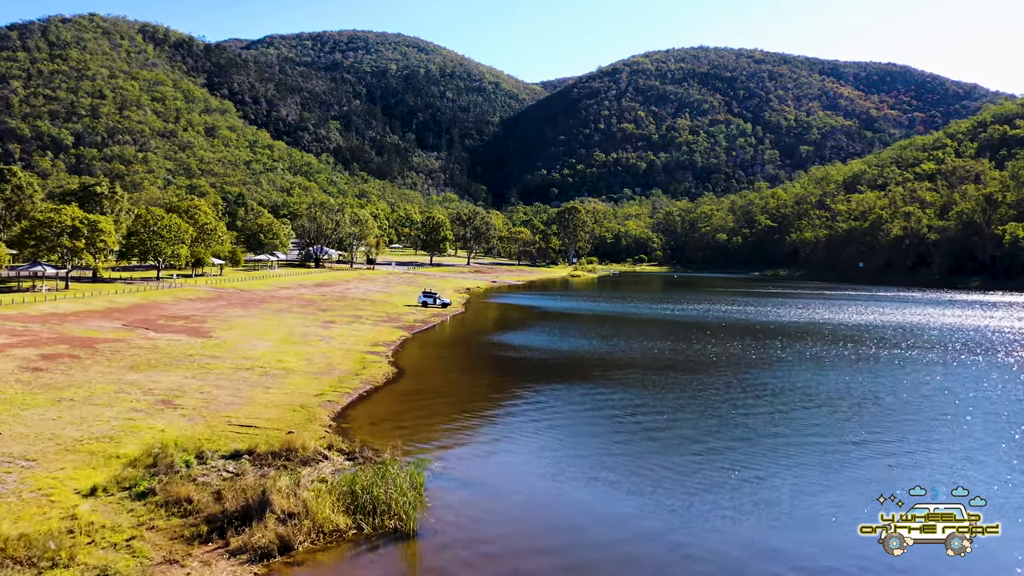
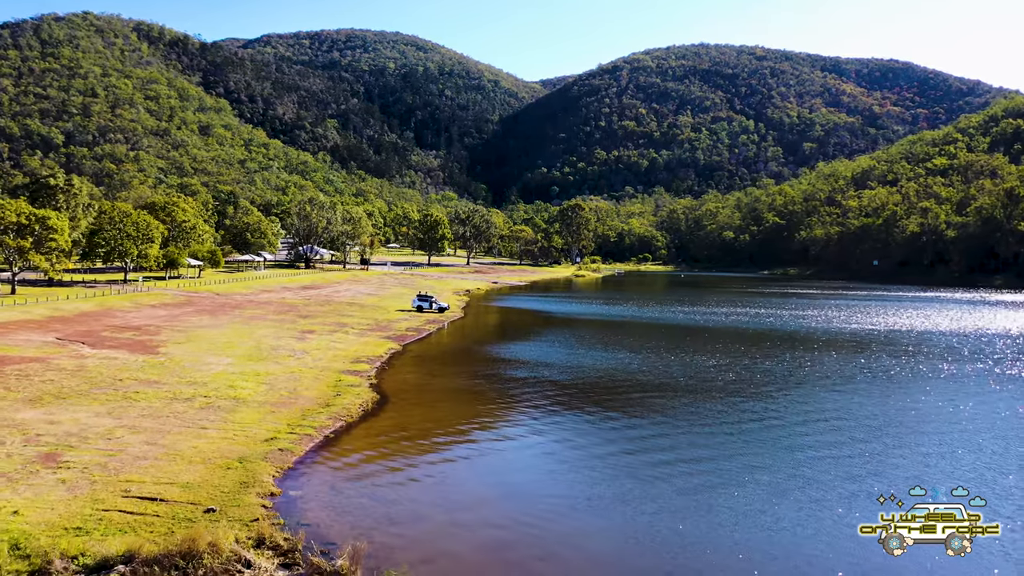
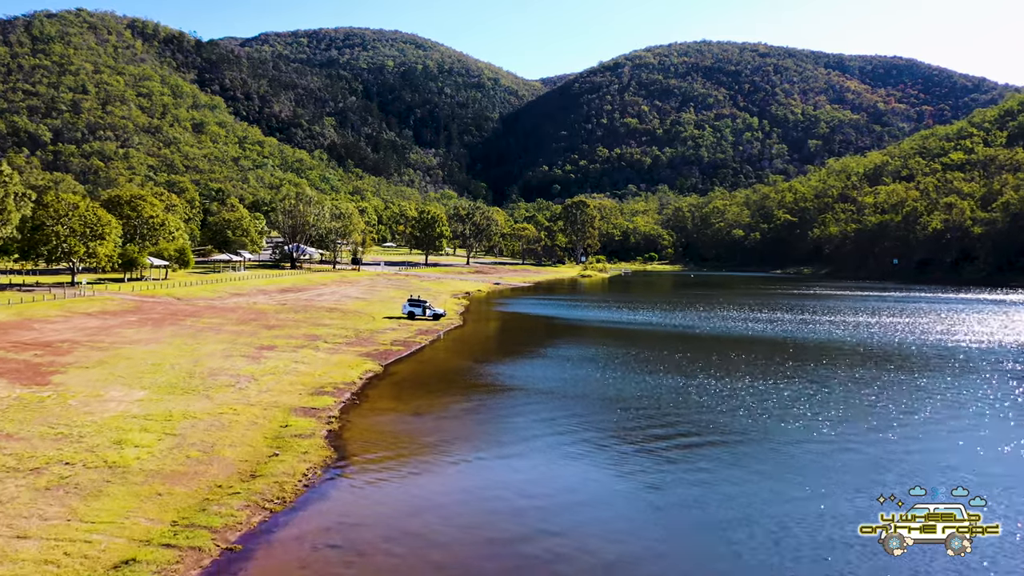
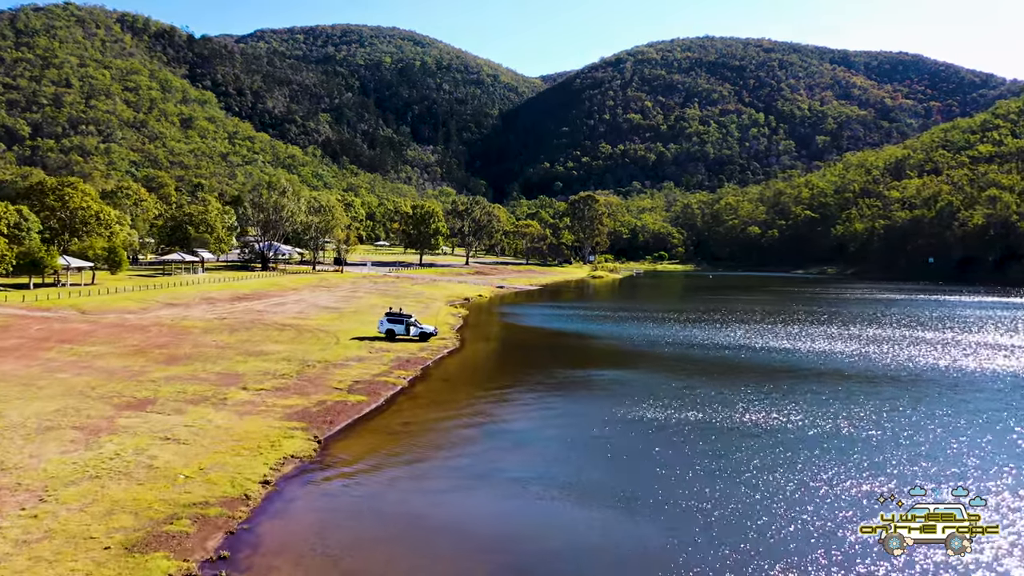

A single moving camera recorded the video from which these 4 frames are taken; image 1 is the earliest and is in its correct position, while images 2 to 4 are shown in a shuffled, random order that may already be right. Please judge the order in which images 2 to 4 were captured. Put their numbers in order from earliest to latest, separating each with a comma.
2, 3, 4
